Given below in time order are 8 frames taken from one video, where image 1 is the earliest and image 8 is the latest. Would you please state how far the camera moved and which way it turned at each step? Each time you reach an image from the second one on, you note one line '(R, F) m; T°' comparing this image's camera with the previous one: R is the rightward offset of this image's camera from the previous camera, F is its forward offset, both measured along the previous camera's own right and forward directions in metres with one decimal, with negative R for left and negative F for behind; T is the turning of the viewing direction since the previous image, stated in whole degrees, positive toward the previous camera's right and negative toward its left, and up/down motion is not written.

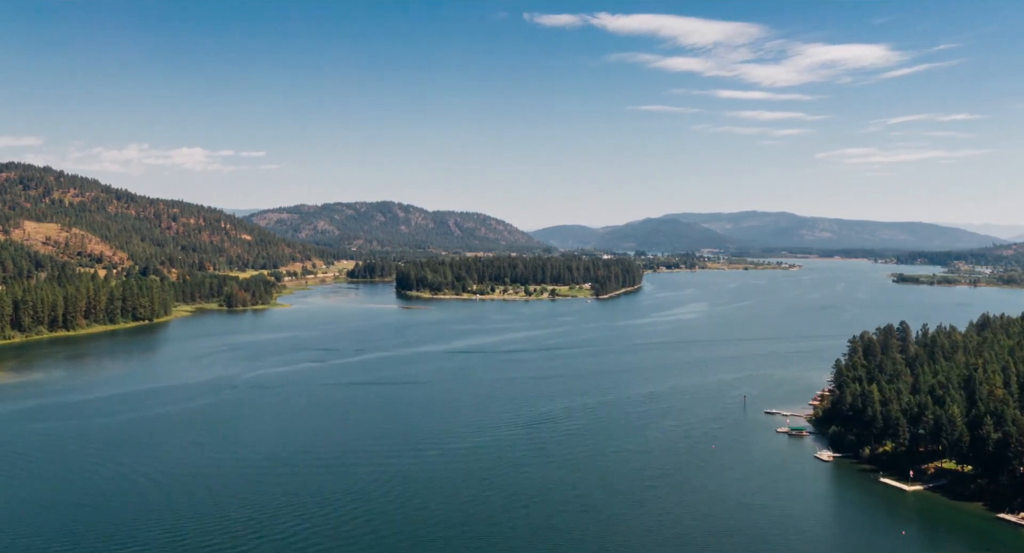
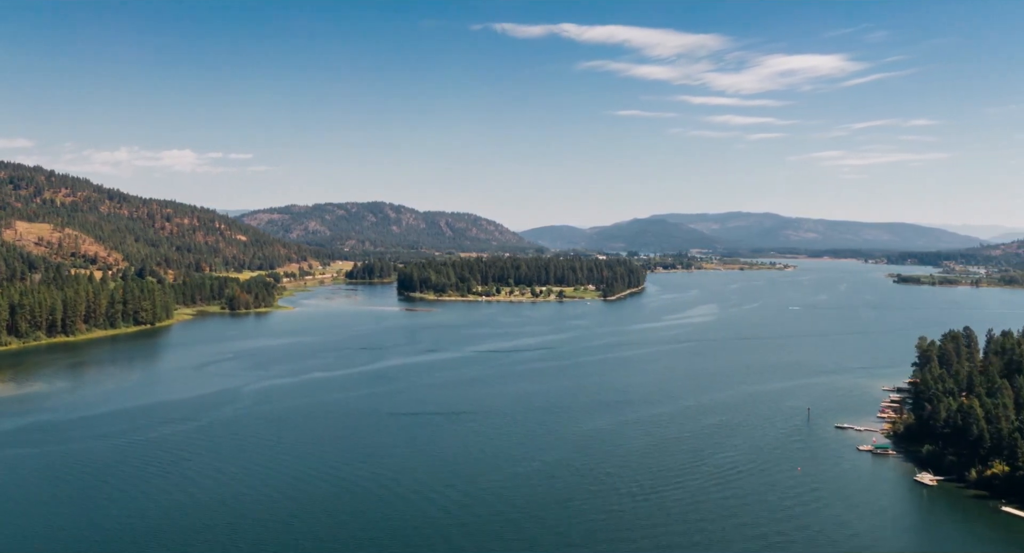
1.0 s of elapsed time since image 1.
(-1.9, +2.2) m; +1°
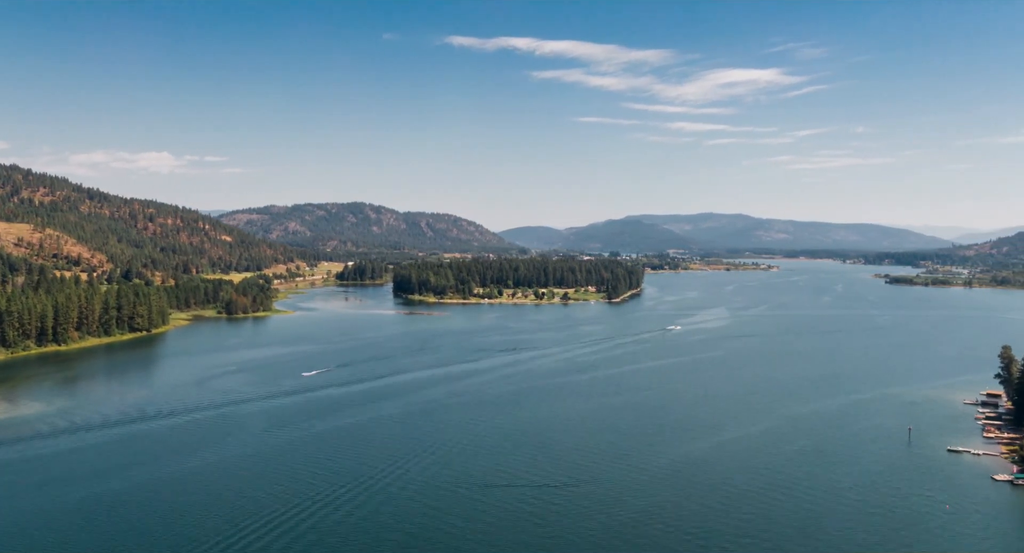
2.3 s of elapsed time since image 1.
(-2.7, +3.0) m; +1°
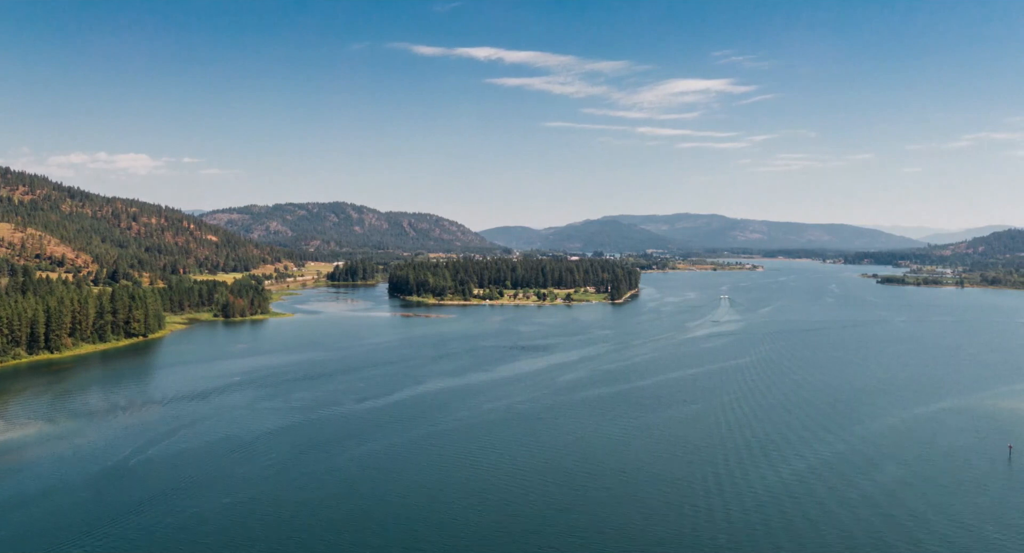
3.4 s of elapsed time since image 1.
(-2.3, +2.4) m; +1°
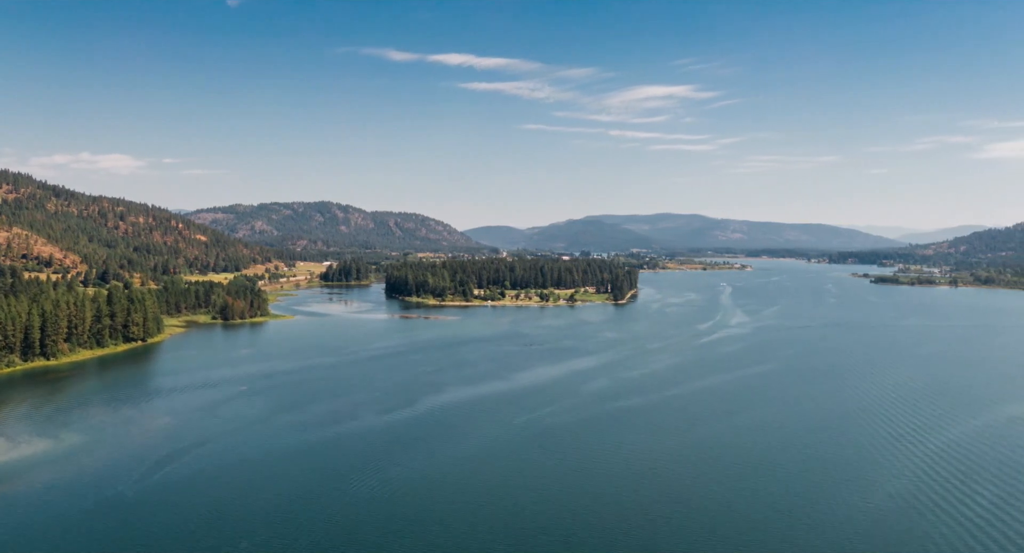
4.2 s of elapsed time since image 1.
(-1.8, +1.9) m; +1°
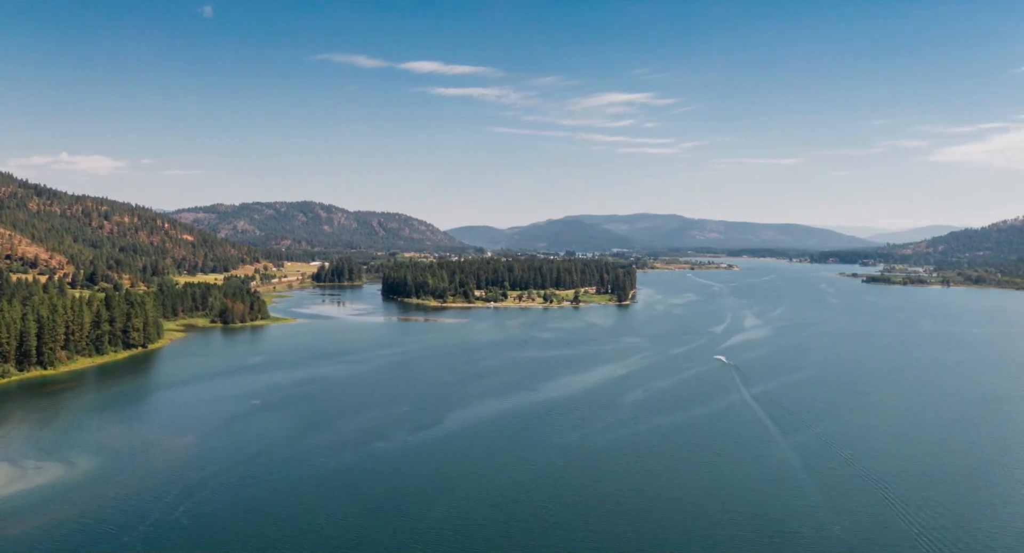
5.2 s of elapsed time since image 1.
(-2.2, +2.2) m; +1°
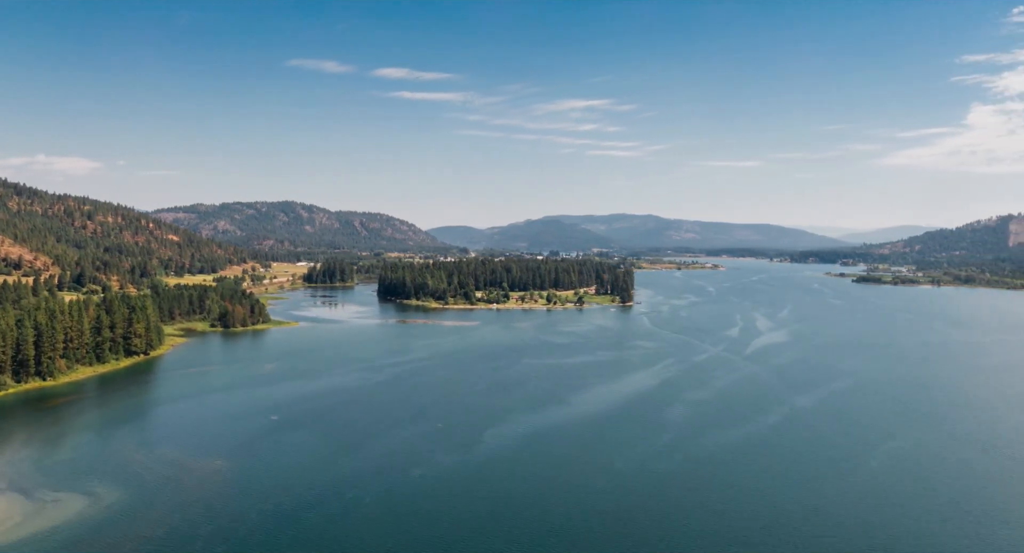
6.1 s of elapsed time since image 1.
(-2.3, +2.1) m; +1°
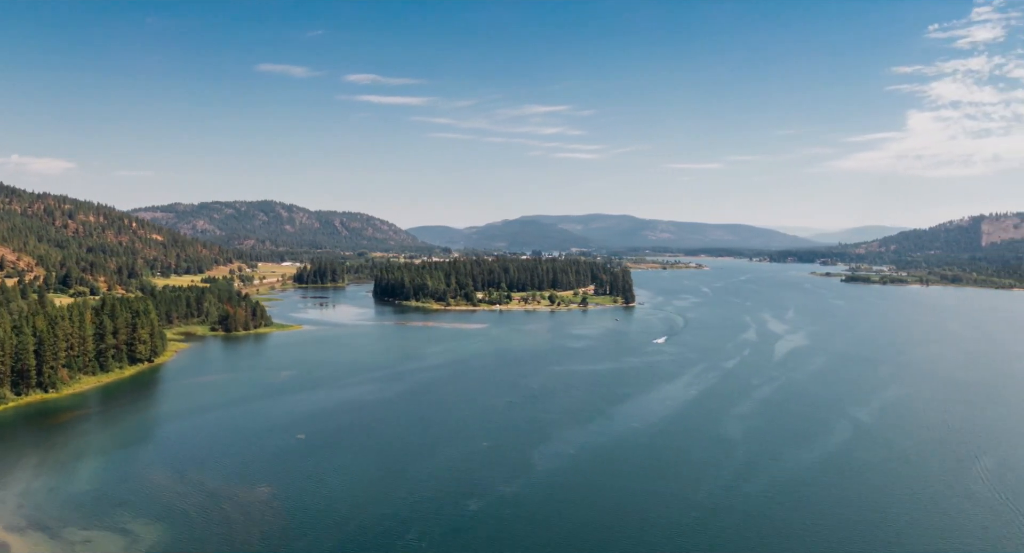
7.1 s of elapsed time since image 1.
(-2.4, +2.1) m; +1°
